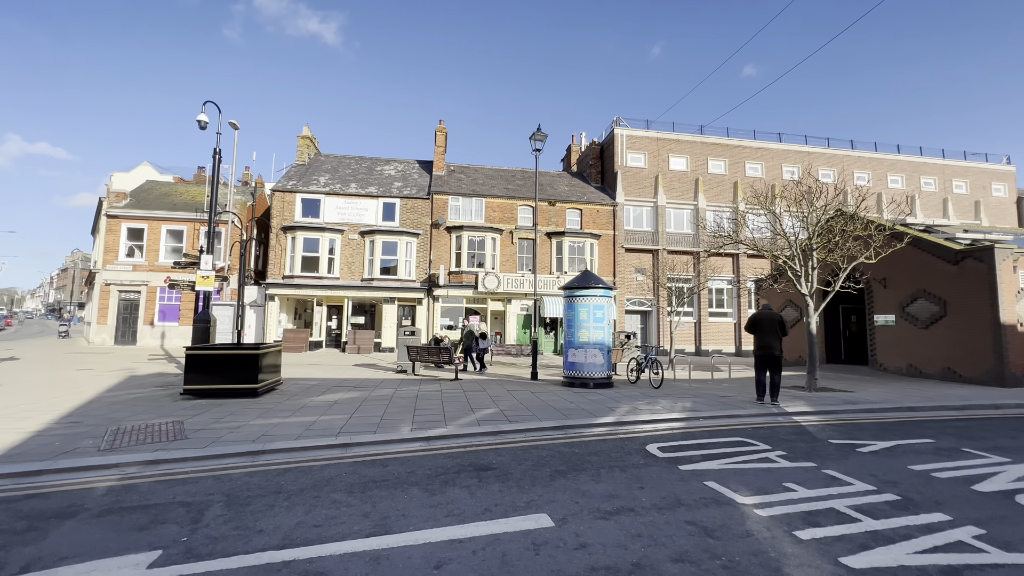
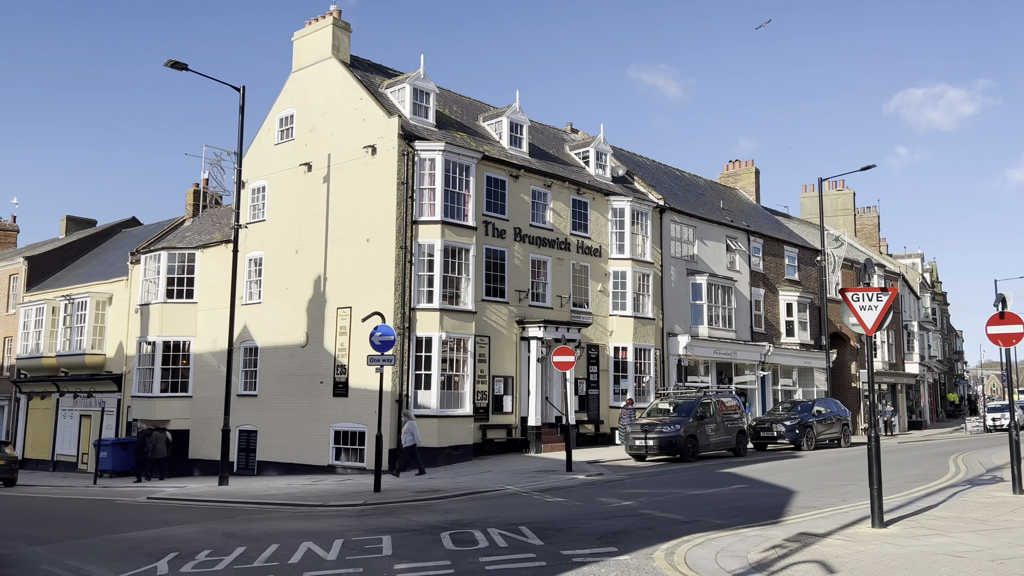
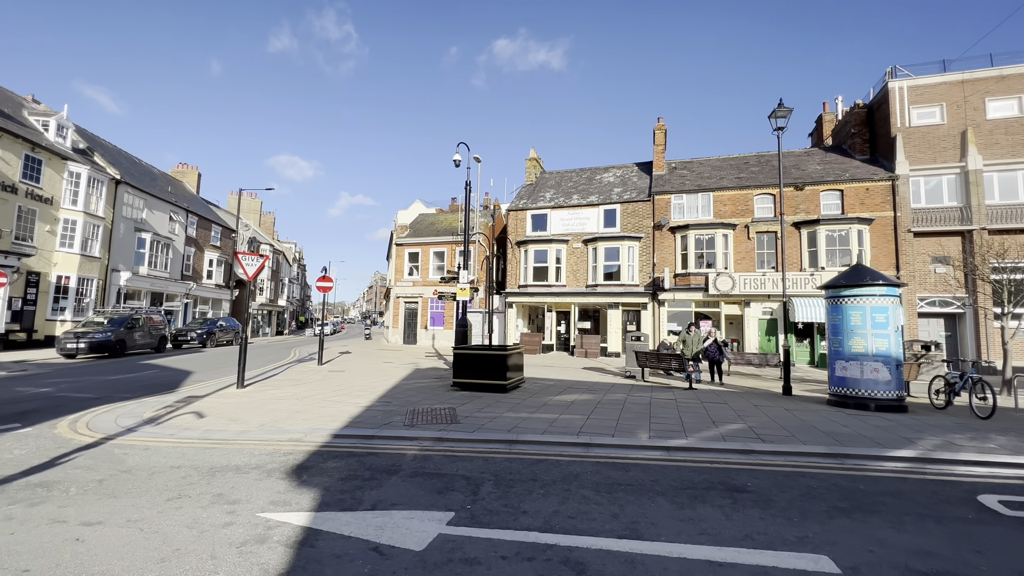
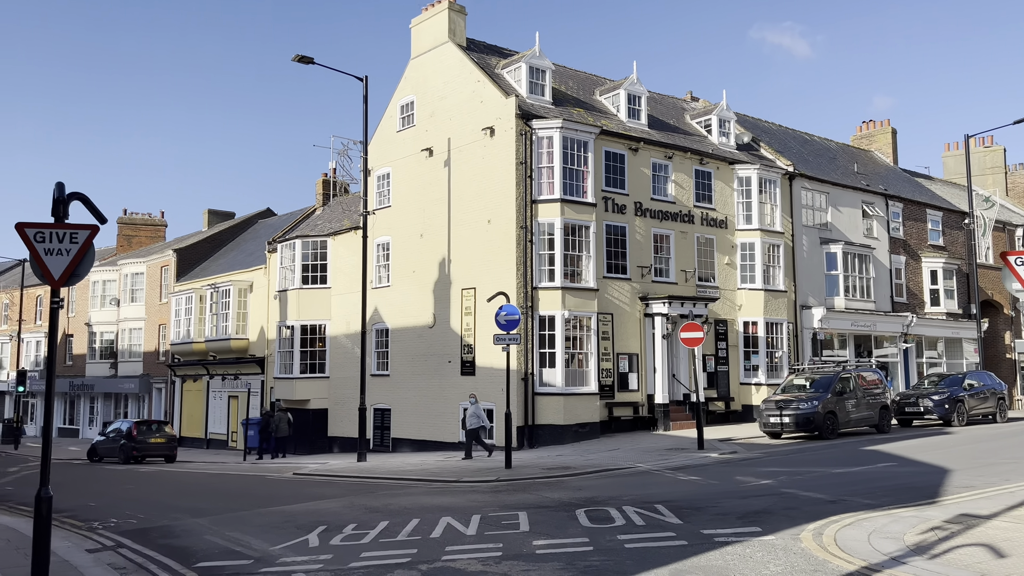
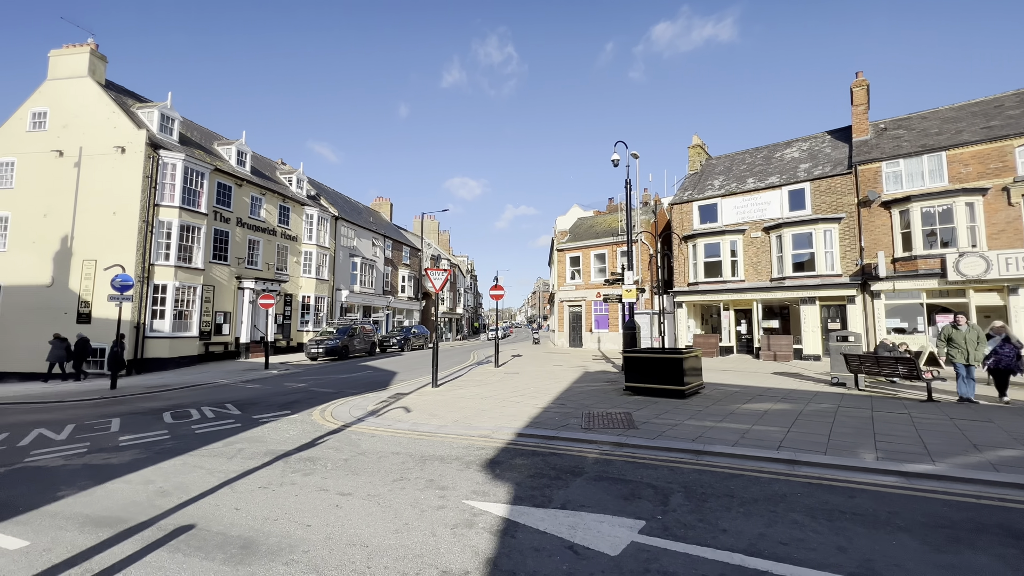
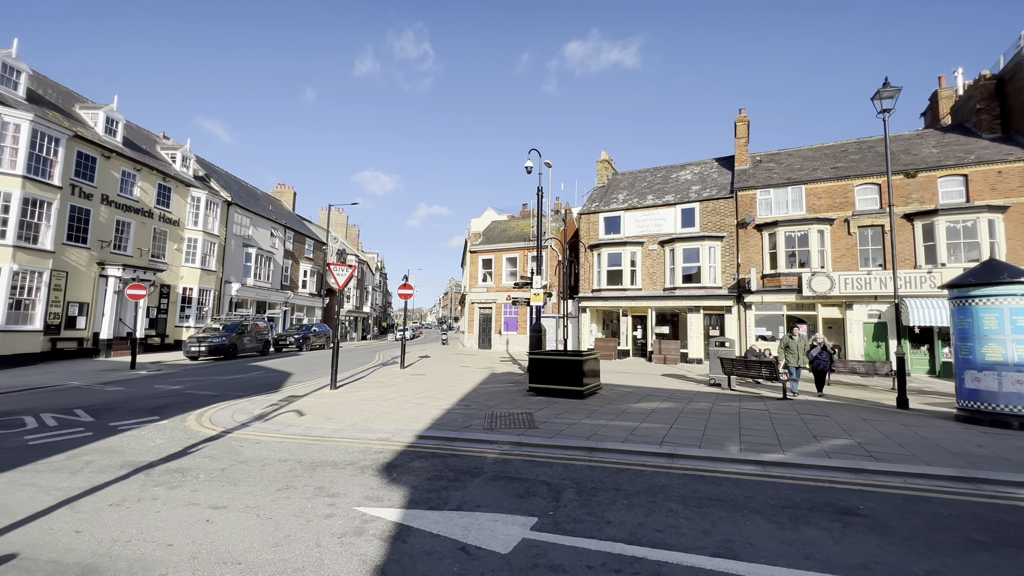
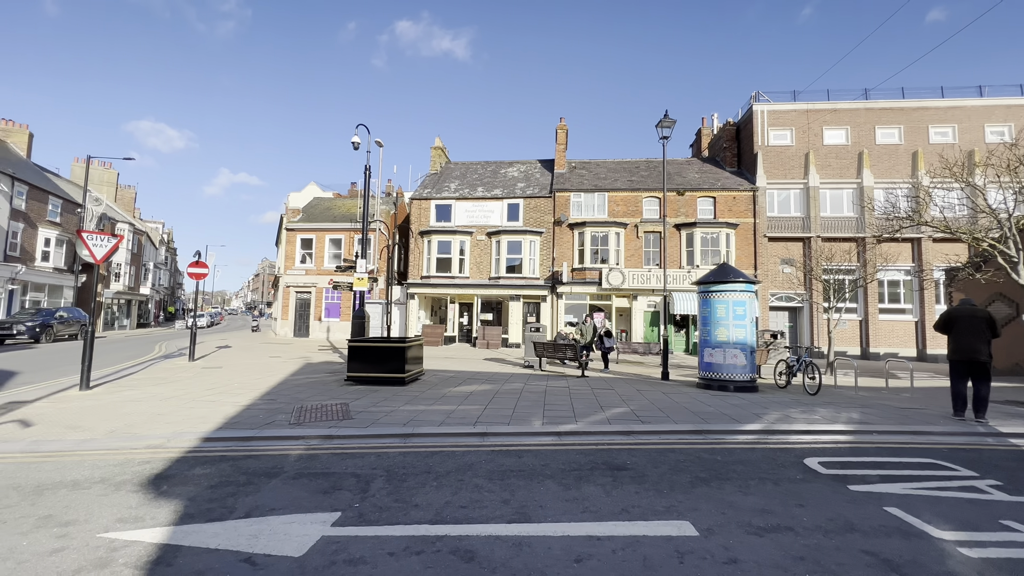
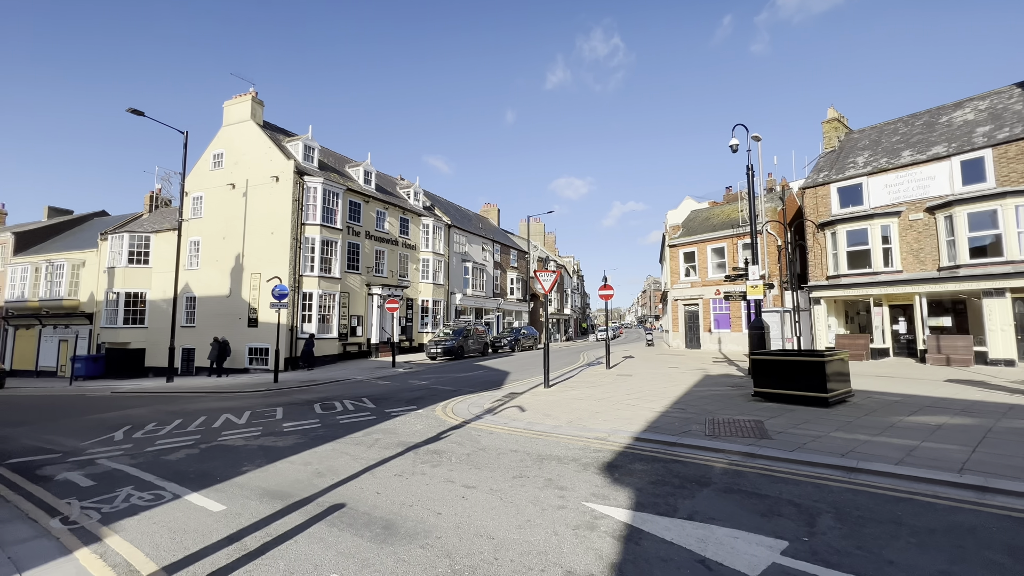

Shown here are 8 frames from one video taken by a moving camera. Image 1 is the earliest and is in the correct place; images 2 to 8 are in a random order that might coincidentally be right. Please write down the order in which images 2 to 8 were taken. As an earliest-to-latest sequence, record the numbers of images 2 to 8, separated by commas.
7, 3, 6, 5, 8, 2, 4
